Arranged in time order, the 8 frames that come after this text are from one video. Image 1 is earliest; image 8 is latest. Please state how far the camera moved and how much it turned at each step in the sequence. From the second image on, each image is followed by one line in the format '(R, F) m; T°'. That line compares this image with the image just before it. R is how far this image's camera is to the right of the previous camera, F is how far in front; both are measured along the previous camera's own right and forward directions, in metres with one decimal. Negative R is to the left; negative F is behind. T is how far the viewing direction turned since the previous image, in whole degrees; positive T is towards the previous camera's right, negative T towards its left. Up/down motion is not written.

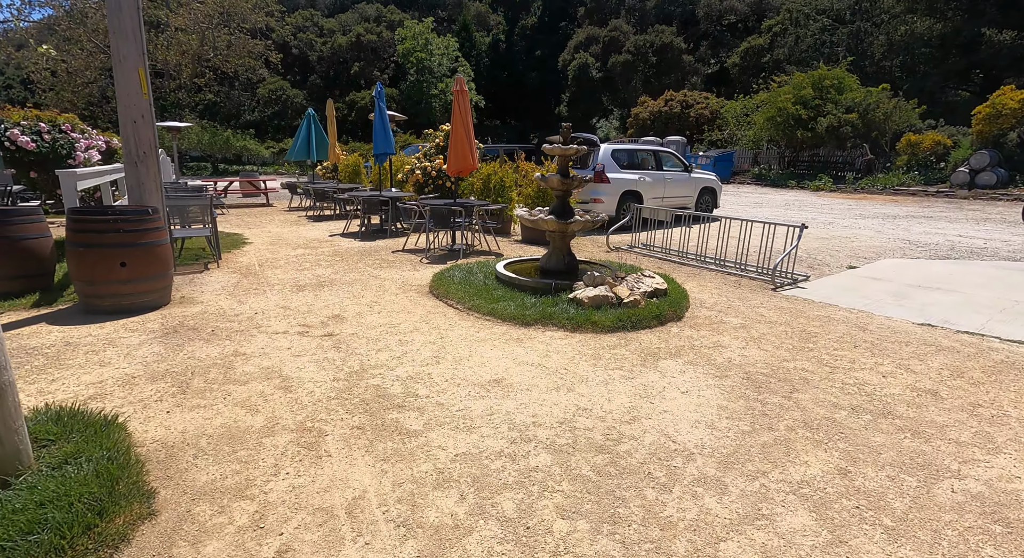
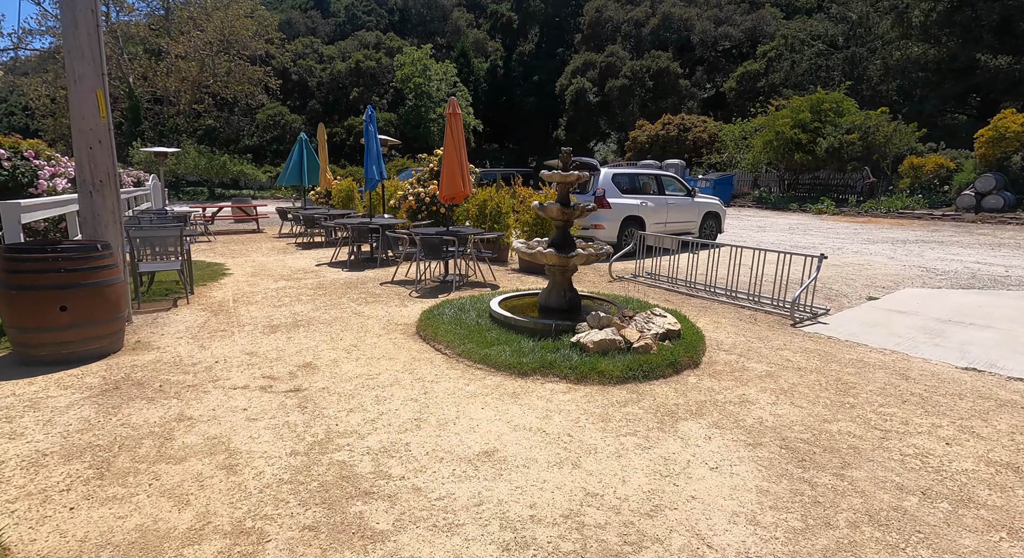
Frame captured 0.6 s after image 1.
(0.0, +0.6) m; 0°
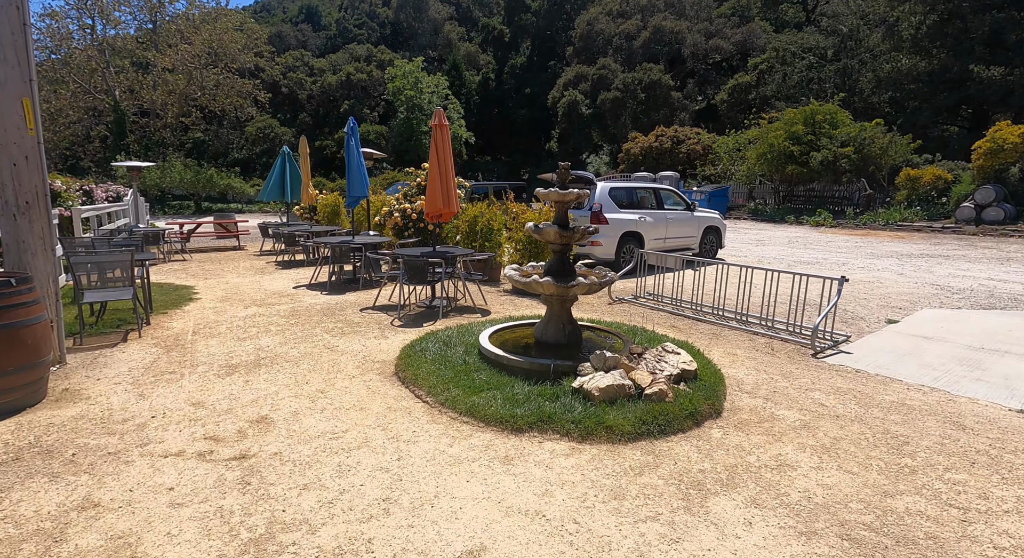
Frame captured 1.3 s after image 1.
(0.0, +0.7) m; +1°
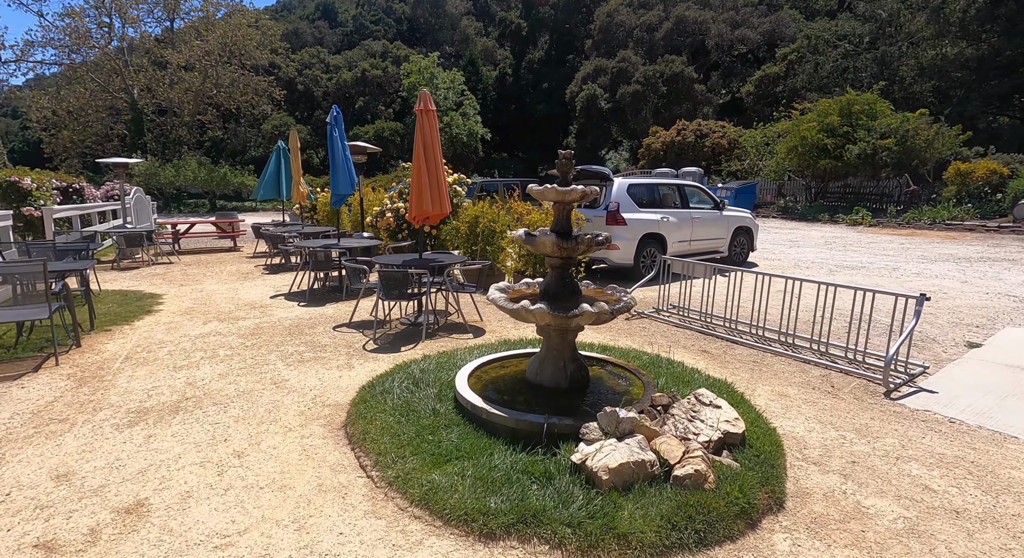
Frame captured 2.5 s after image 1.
(+0.2, +1.2) m; -2°
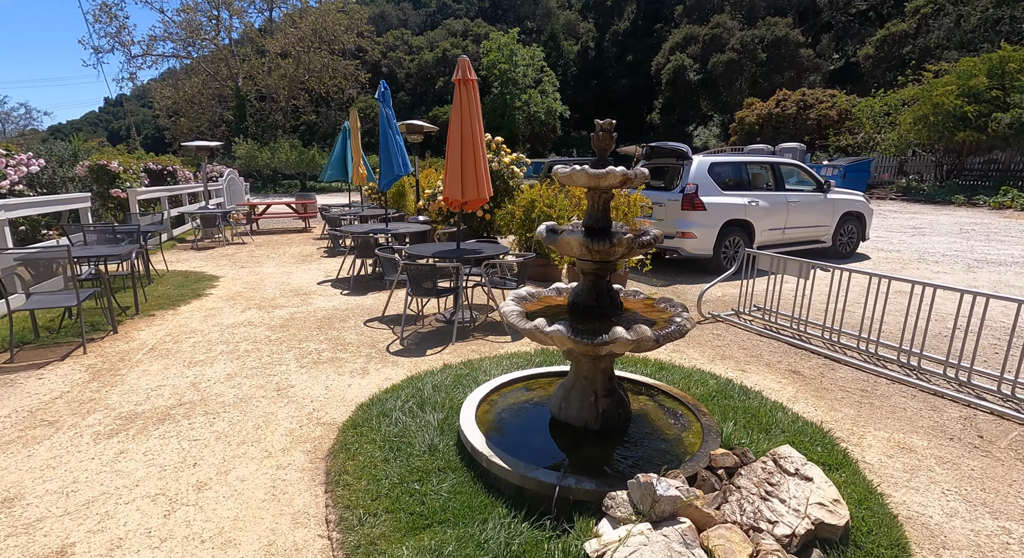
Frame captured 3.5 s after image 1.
(+0.4, +0.9) m; -9°
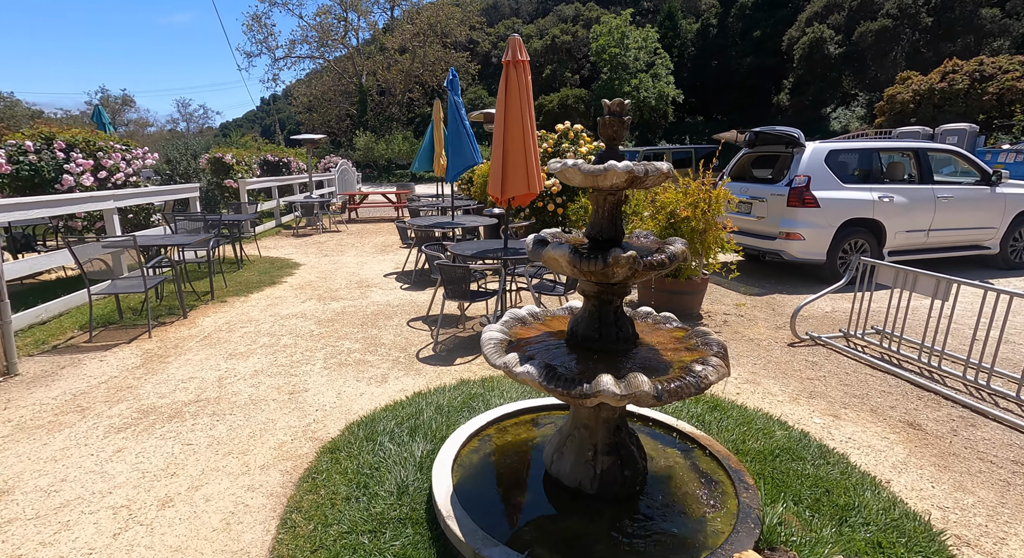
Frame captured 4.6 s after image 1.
(+0.5, +0.6) m; -12°
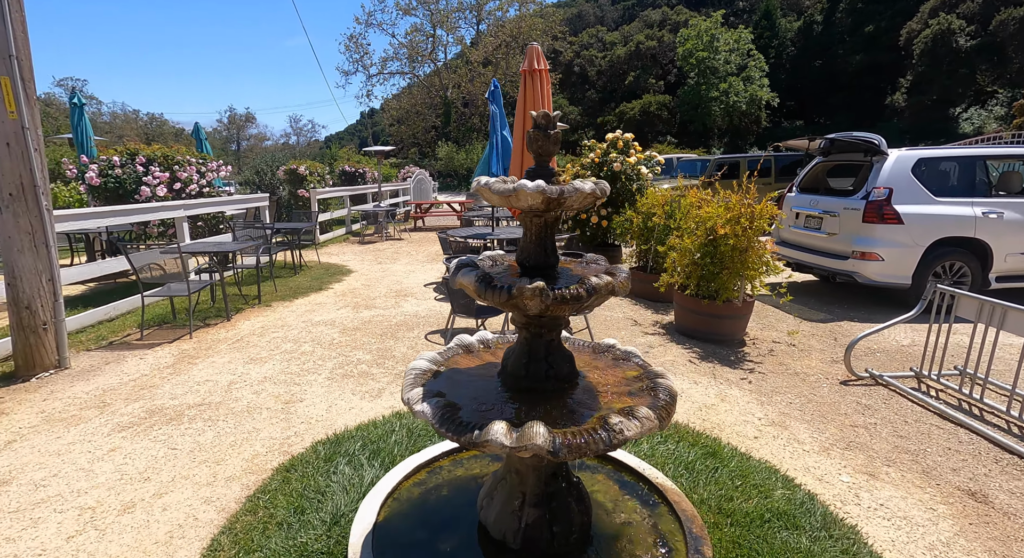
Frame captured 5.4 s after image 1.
(+0.6, +0.3) m; -9°
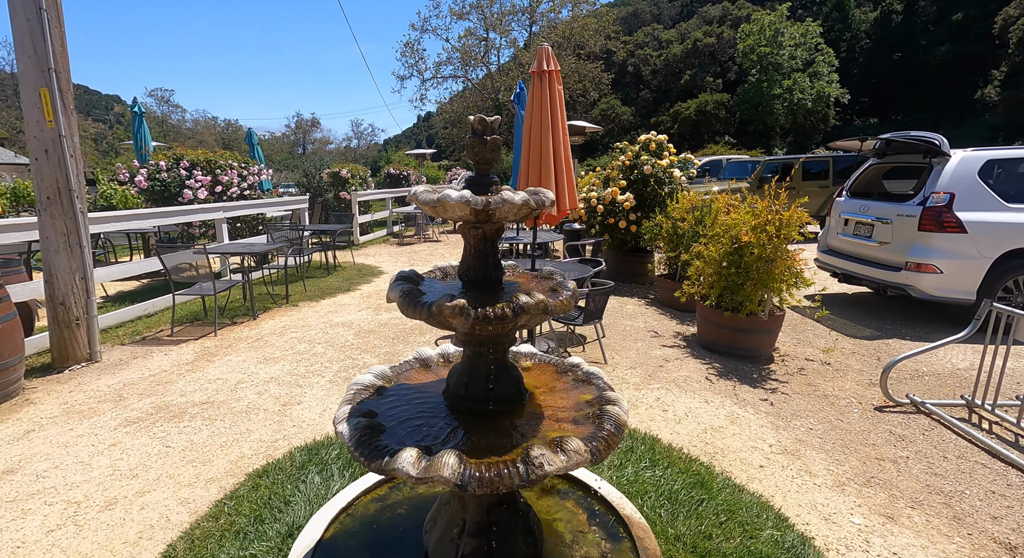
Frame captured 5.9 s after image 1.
(+0.4, +0.2) m; -6°
